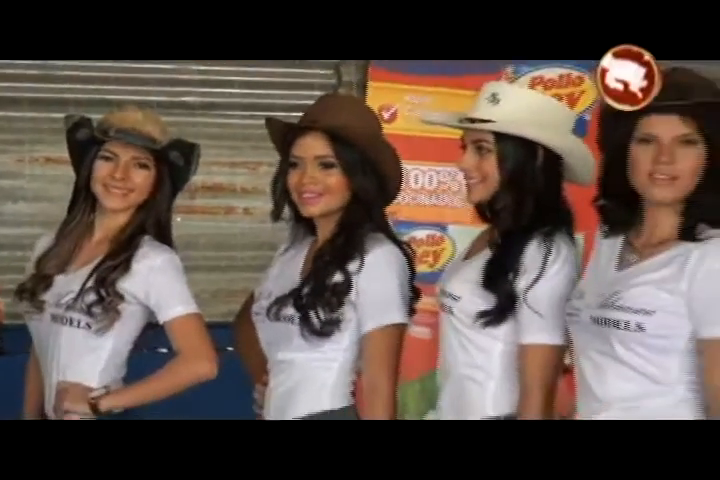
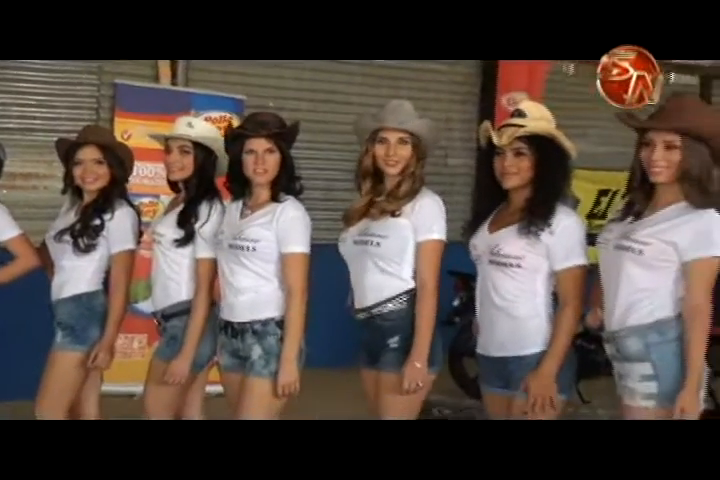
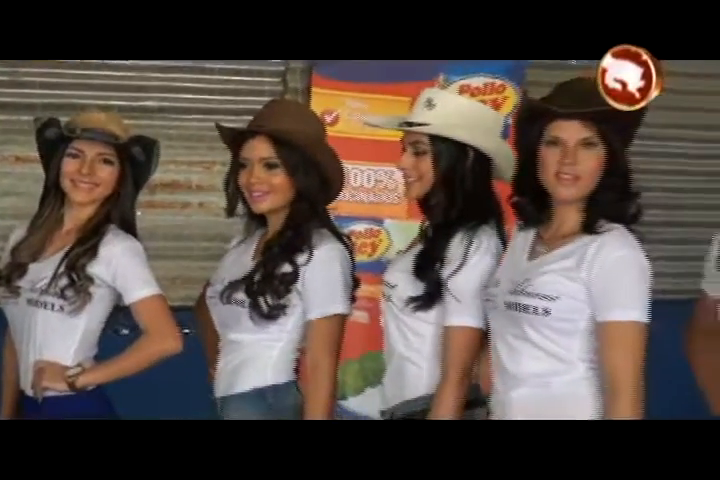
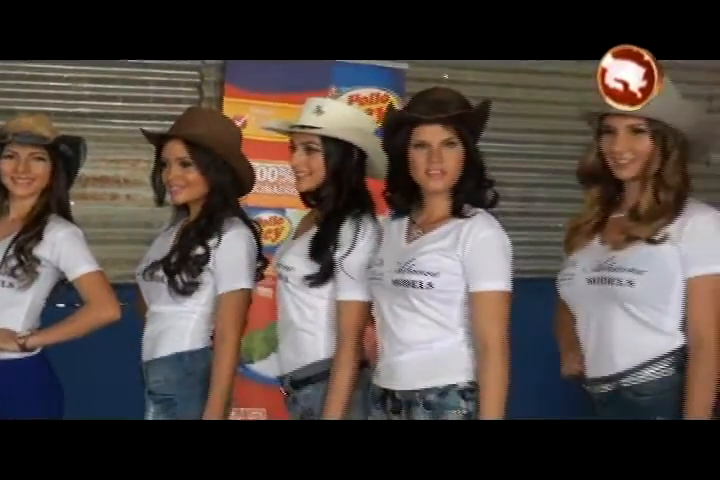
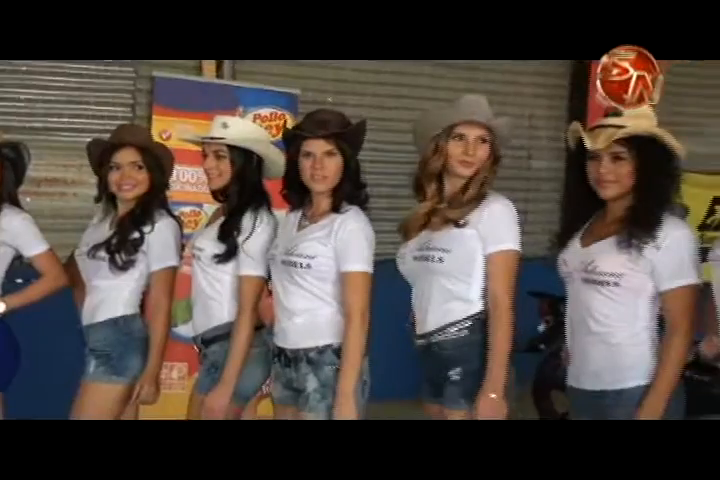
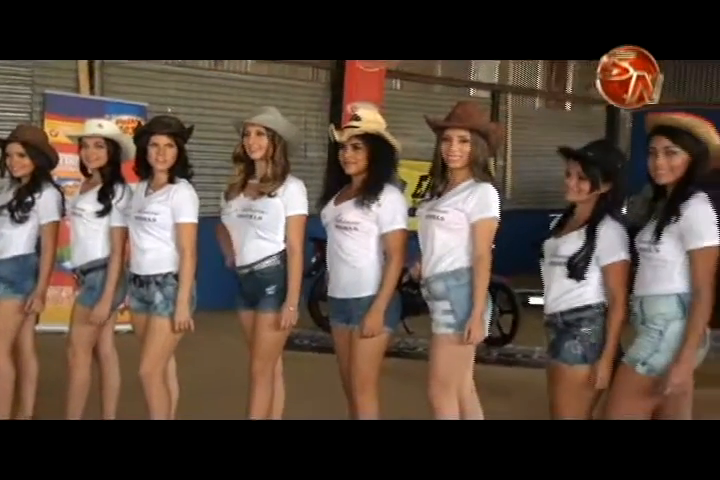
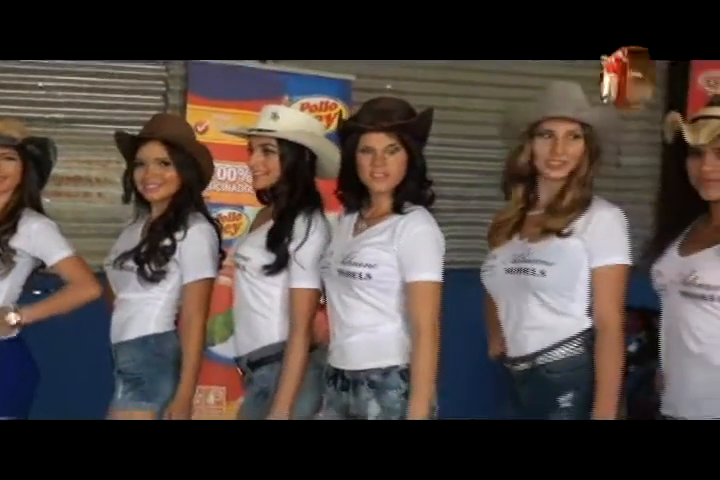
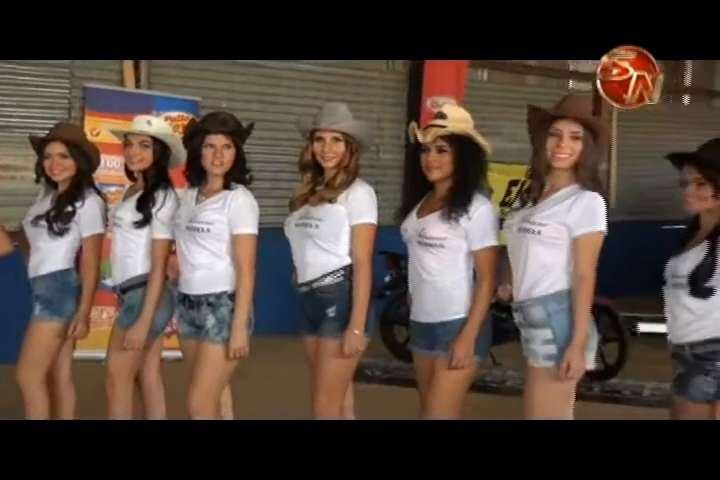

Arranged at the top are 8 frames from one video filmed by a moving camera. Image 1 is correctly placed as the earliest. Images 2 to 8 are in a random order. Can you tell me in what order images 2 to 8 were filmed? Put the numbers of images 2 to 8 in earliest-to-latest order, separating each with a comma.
3, 4, 7, 5, 2, 8, 6
